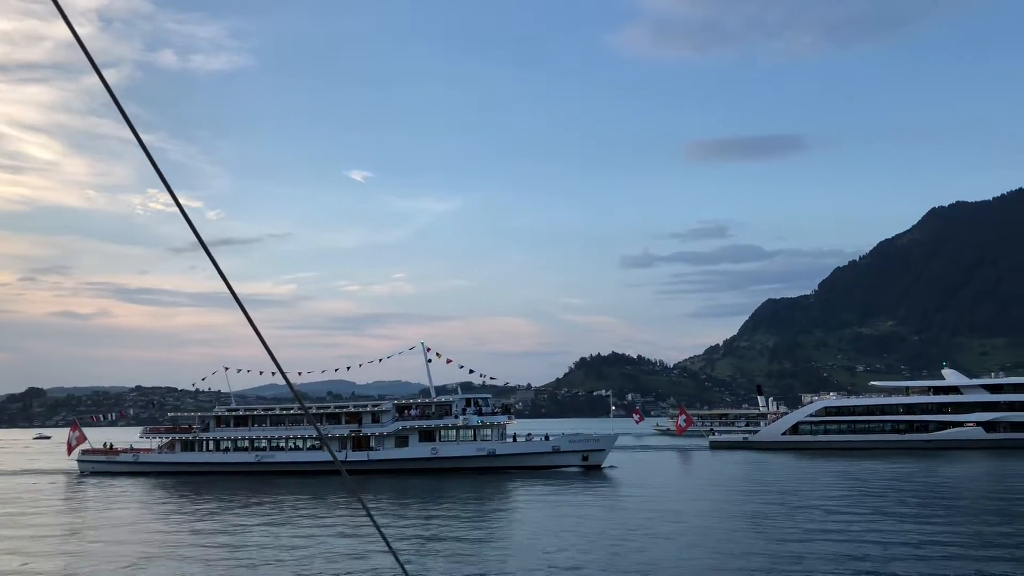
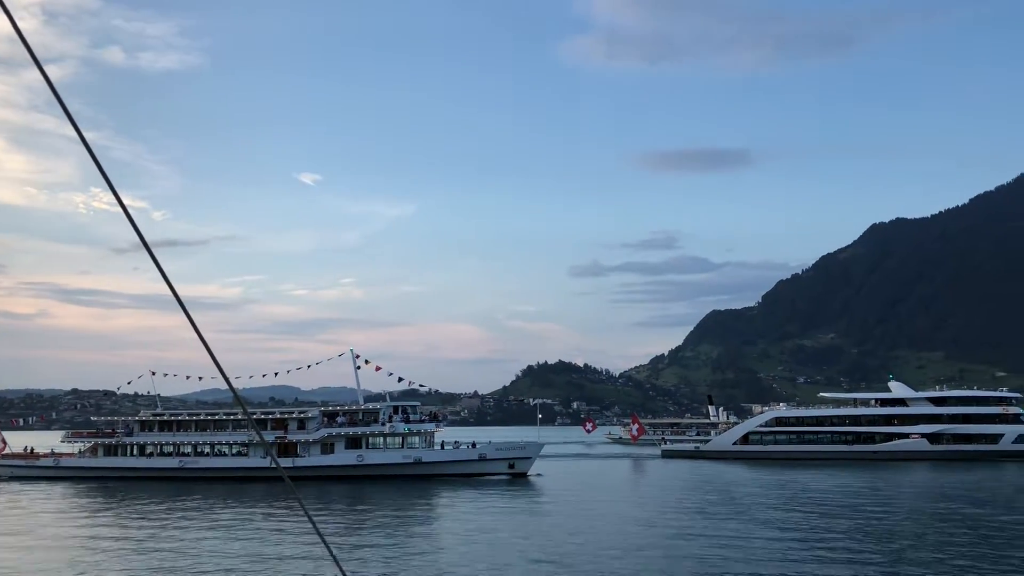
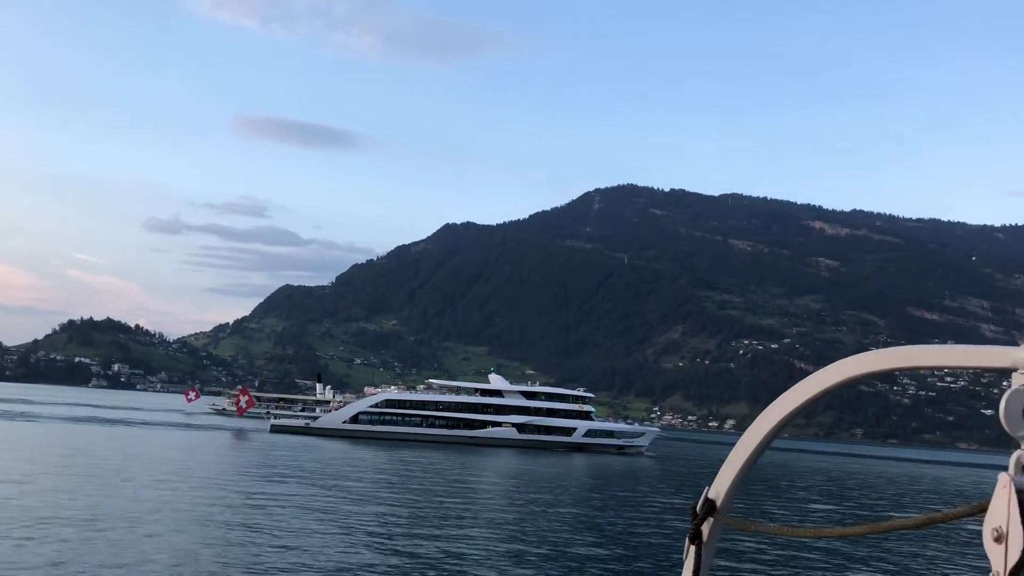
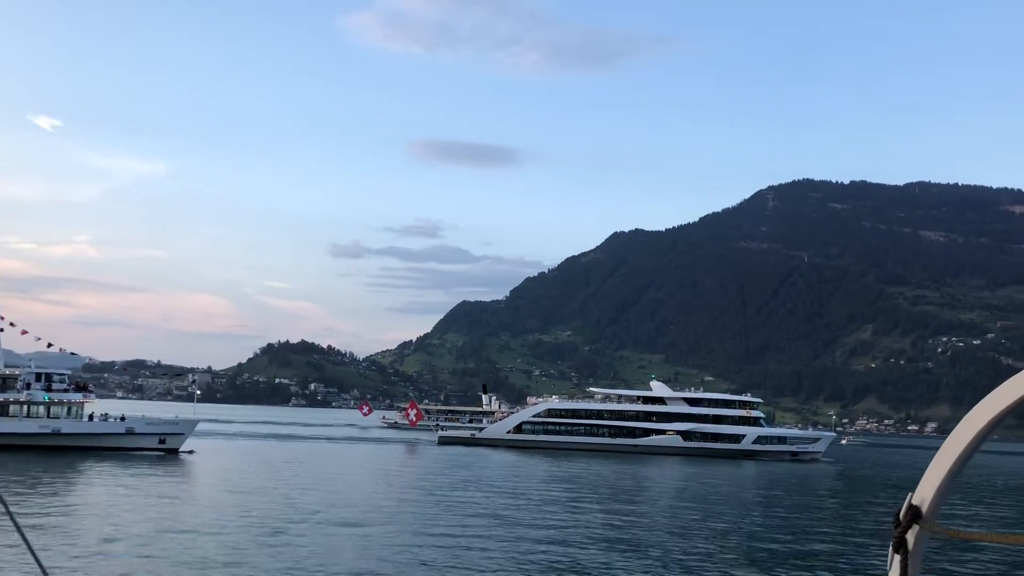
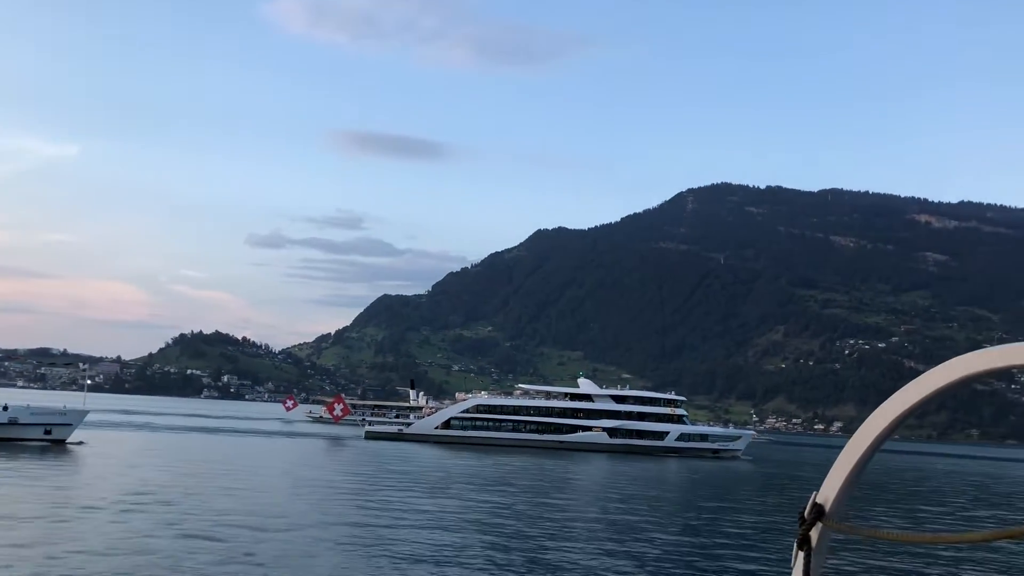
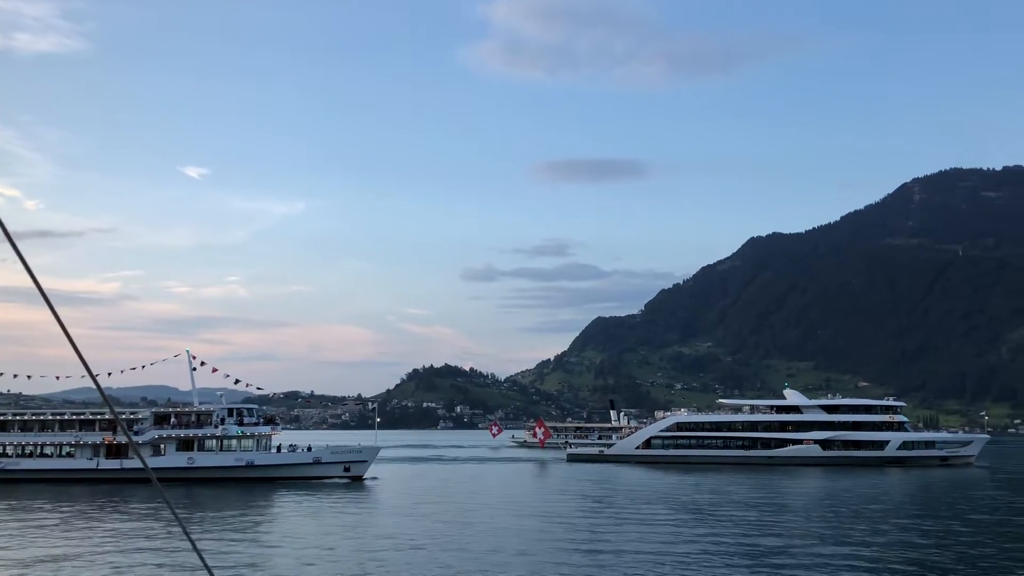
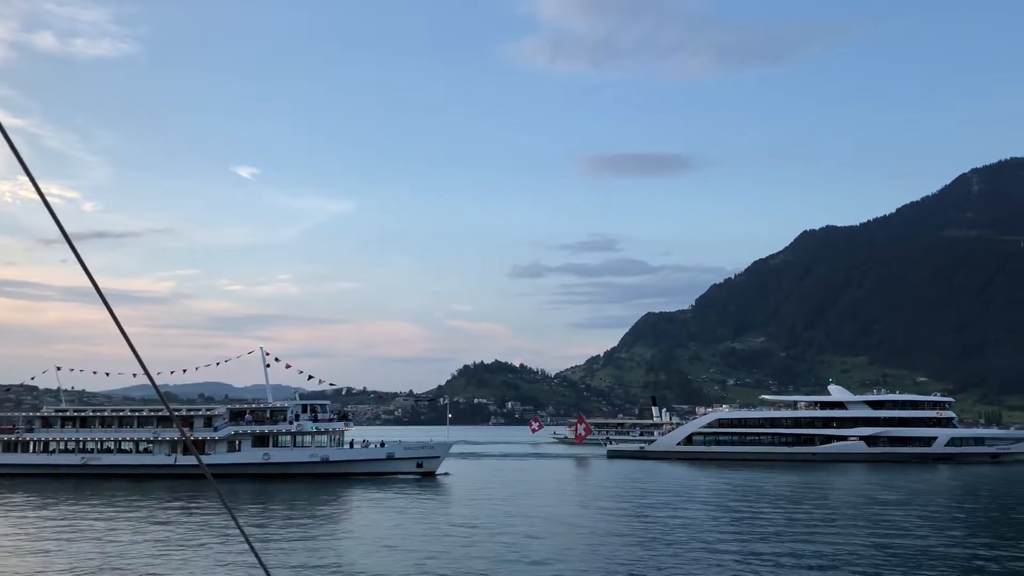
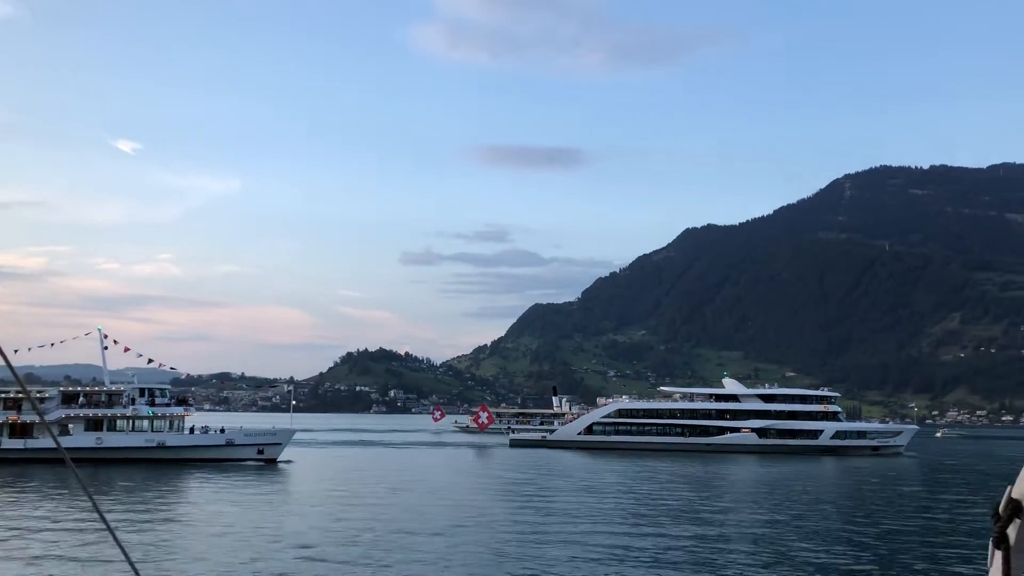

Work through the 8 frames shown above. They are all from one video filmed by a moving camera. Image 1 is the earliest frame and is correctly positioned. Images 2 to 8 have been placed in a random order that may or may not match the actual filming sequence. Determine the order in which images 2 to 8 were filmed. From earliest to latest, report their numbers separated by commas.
2, 7, 6, 8, 4, 5, 3
